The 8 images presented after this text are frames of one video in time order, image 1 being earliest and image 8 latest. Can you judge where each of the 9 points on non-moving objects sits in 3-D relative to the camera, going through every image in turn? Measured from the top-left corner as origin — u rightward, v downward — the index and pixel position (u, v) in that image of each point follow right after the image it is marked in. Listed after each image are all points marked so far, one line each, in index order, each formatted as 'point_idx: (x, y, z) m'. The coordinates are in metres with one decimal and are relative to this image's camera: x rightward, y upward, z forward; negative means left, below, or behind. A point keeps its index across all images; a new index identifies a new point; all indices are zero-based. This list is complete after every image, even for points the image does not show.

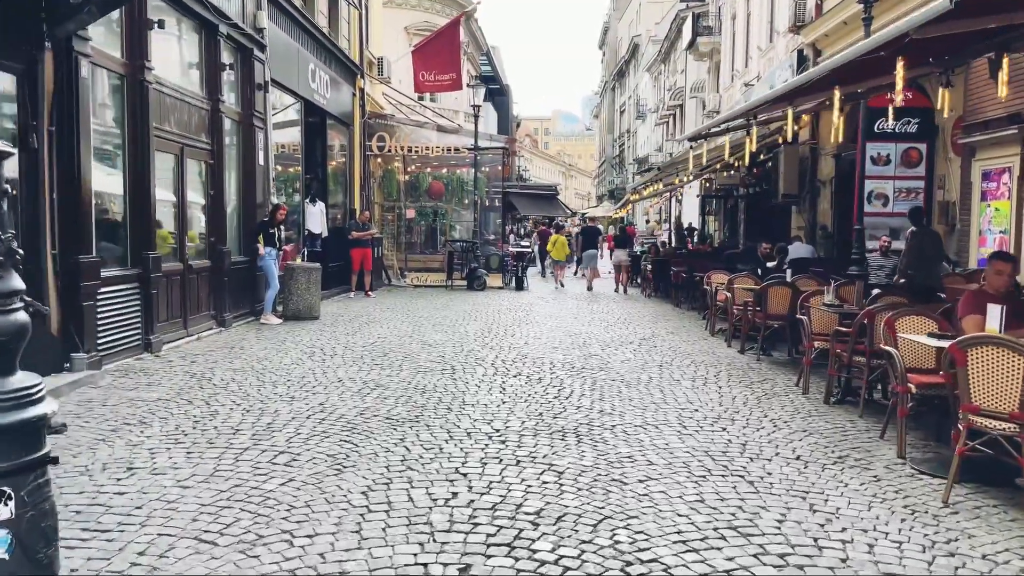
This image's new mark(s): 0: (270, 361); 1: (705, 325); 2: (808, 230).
0: (-2.7, -0.8, +8.8) m
1: (+3.1, -0.6, +13.0) m
2: (+7.3, +1.4, +19.9) m
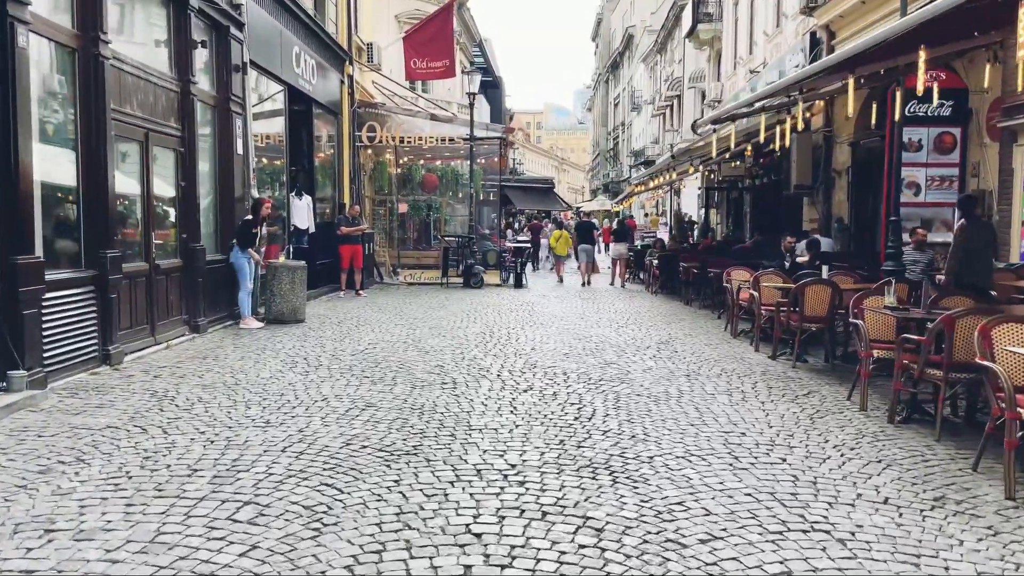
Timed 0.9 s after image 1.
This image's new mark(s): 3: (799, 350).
0: (-2.6, -0.8, +7.7) m
1: (+3.2, -0.6, +12.0) m
2: (+7.3, +1.5, +18.9) m
3: (+3.2, -0.7, +8.8) m
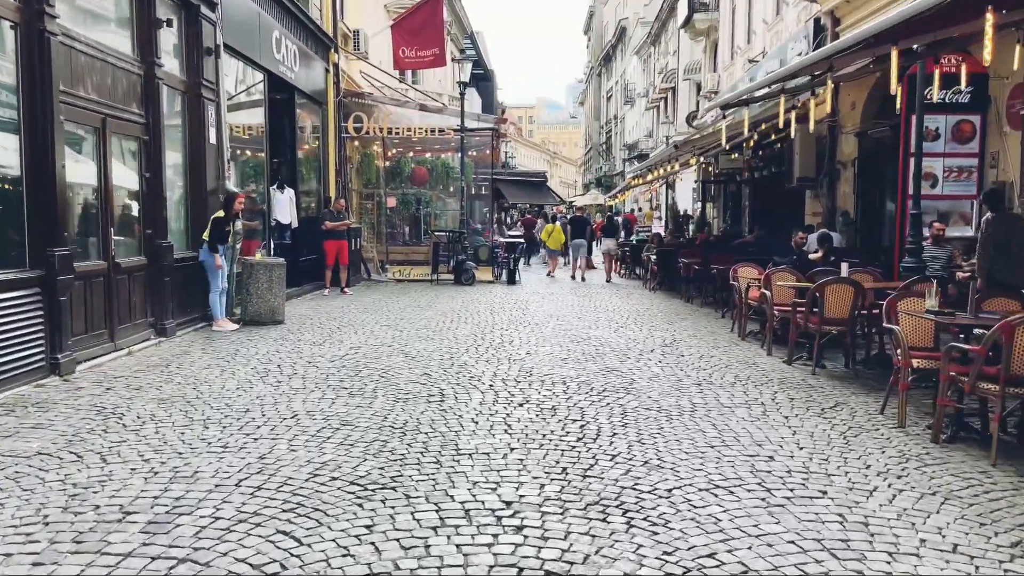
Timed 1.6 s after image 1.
0: (-2.6, -0.8, +7.0) m
1: (+3.1, -0.5, +11.2) m
2: (+7.1, +1.6, +18.2) m
3: (+3.1, -0.7, +8.1) m
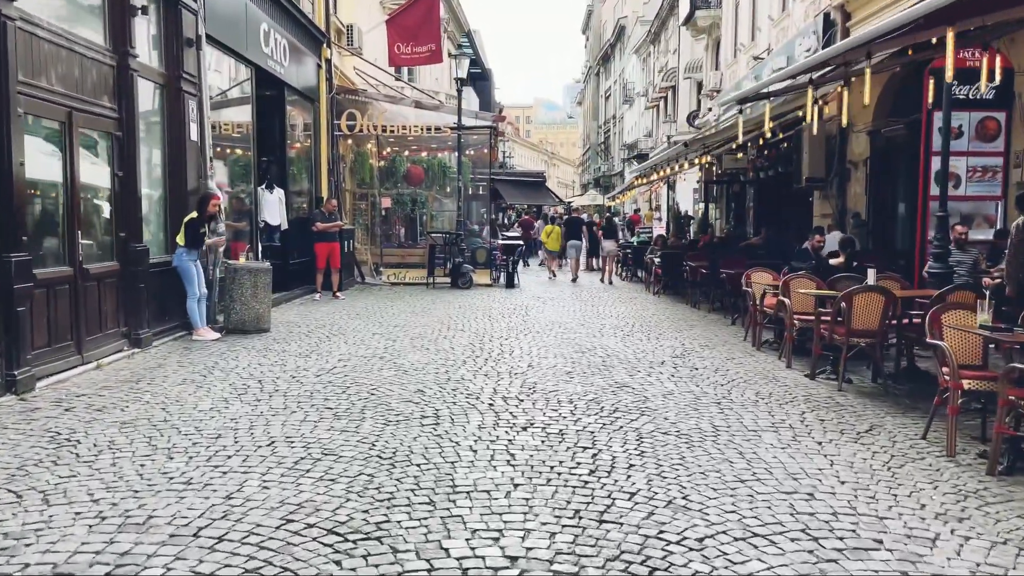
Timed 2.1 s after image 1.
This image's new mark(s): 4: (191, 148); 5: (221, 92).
0: (-2.6, -0.9, +6.3) m
1: (+3.1, -0.6, +10.6) m
2: (+7.1, +1.5, +17.6) m
3: (+3.1, -0.8, +7.5) m
4: (-4.1, +1.8, +10.2) m
5: (-4.6, +3.1, +12.8) m
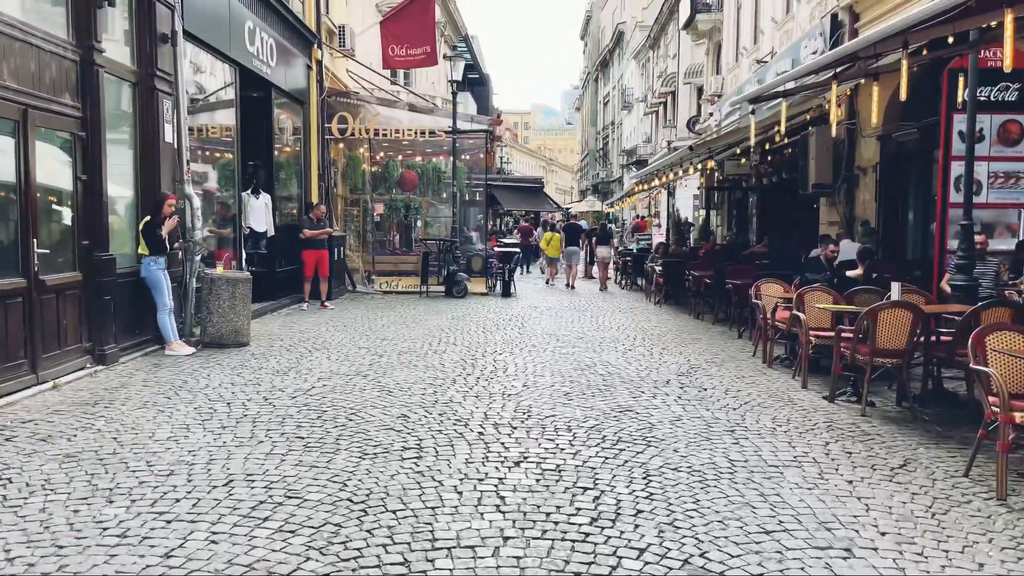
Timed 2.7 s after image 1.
0: (-2.7, -1.0, +5.7) m
1: (+3.0, -0.8, +10.0) m
2: (+7.0, +1.3, +17.0) m
3: (+3.0, -0.9, +6.9) m
4: (-4.1, +1.6, +9.6) m
5: (-4.7, +3.0, +12.2) m
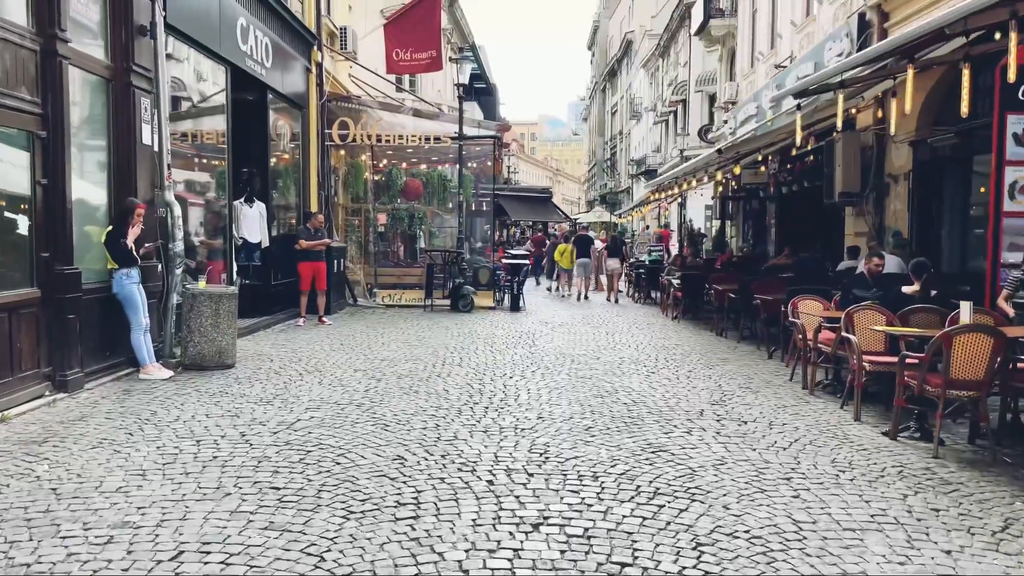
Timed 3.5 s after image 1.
0: (-2.6, -1.2, +4.8) m
1: (+3.1, -1.0, +9.1) m
2: (+7.2, +1.0, +16.1) m
3: (+3.1, -1.0, +5.9) m
4: (-4.0, +1.5, +8.8) m
5: (-4.5, +2.8, +11.3) m
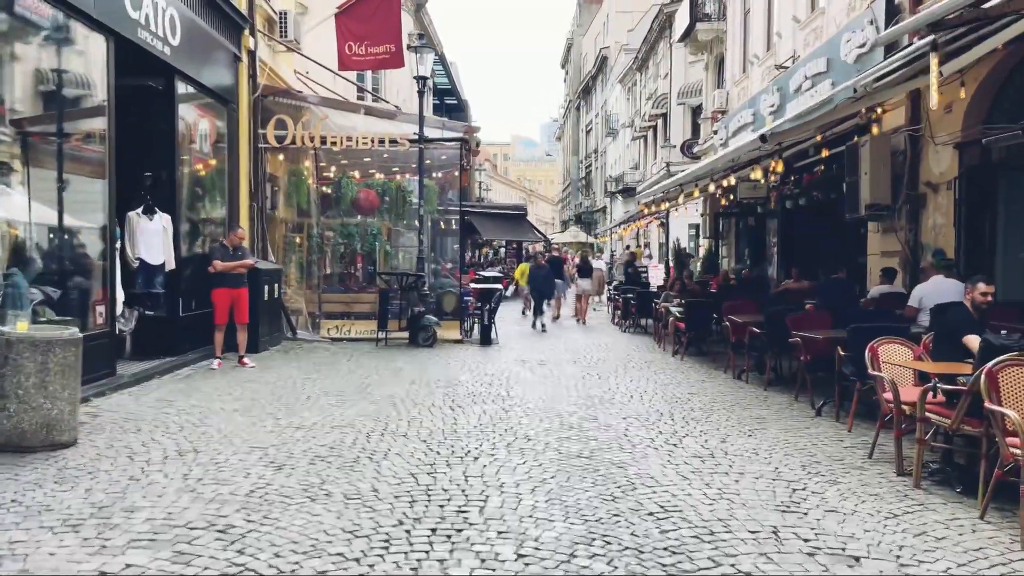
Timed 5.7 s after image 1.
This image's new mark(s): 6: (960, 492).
0: (-2.7, -1.4, +2.0) m
1: (+2.9, -1.3, +6.5) m
2: (+6.7, +0.5, +13.7) m
3: (+3.0, -1.3, +3.3) m
4: (-4.3, +1.1, +6.0) m
5: (-4.9, +2.4, +8.6) m
6: (+3.0, -1.3, +5.4) m
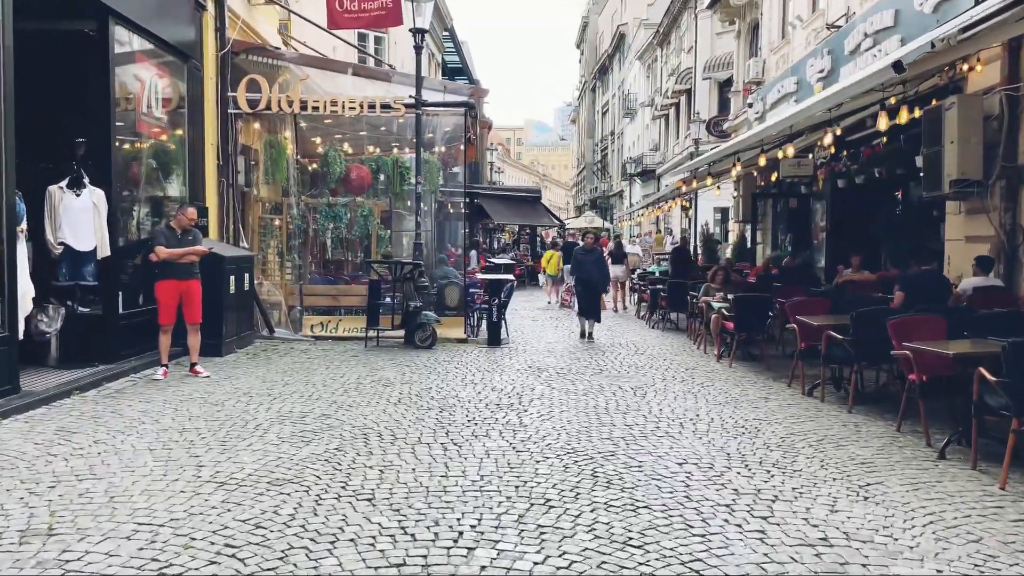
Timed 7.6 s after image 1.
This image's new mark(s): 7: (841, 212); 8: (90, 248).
0: (-2.7, -1.4, -0.1) m
1: (+2.9, -1.3, +4.3) m
2: (+6.9, +0.6, +11.4) m
3: (+3.0, -1.3, +1.2) m
4: (-4.2, +1.1, +3.9) m
5: (-4.8, +2.4, +6.5) m
6: (+3.0, -1.4, +3.2) m
7: (+7.0, +1.6, +17.0) m
8: (-4.6, +0.4, +8.7) m
